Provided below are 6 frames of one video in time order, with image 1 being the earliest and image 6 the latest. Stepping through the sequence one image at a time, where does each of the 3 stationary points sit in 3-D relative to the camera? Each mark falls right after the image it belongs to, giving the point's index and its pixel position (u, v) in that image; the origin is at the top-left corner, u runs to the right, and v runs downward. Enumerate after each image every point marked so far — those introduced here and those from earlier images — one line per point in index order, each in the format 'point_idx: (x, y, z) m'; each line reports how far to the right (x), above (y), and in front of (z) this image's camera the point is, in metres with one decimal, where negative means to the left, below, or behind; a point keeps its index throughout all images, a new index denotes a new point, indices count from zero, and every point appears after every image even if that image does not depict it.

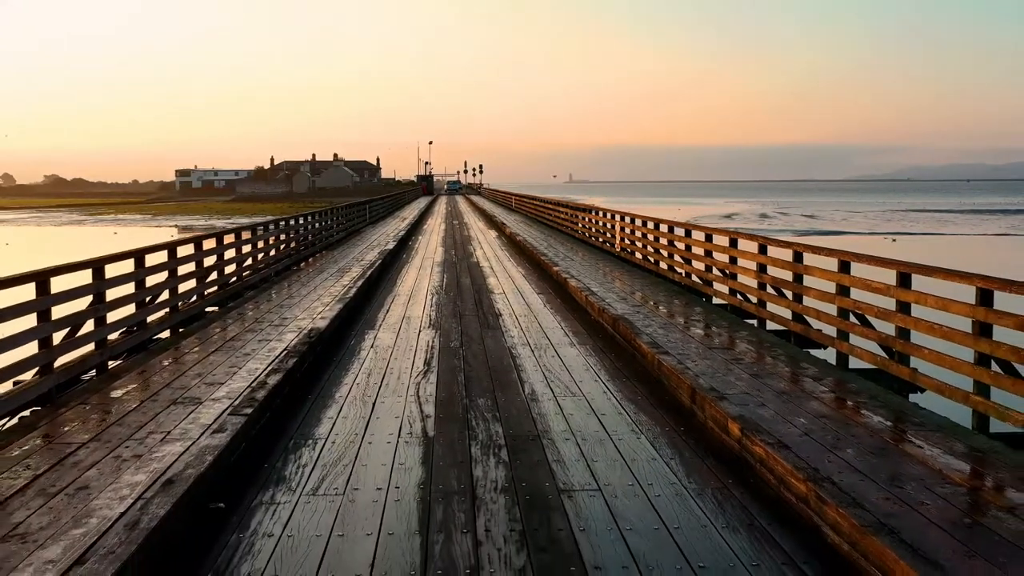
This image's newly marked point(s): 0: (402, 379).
0: (-0.5, -0.4, +5.6) m
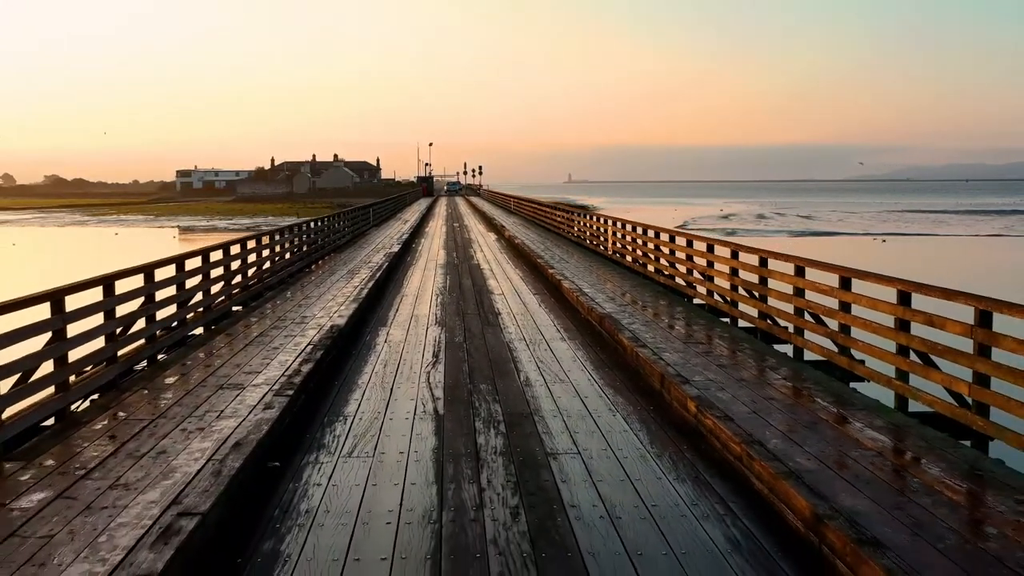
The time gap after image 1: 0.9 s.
0: (-0.5, -0.4, +6.5) m
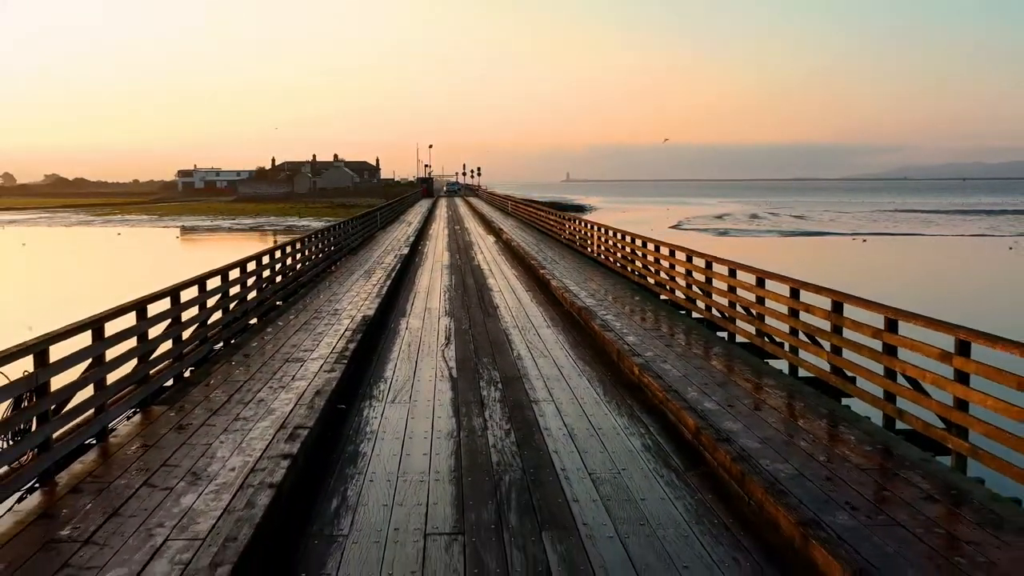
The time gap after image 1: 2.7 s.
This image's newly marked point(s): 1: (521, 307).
0: (-0.6, -0.4, +8.3) m
1: (+0.1, -0.2, +11.3) m
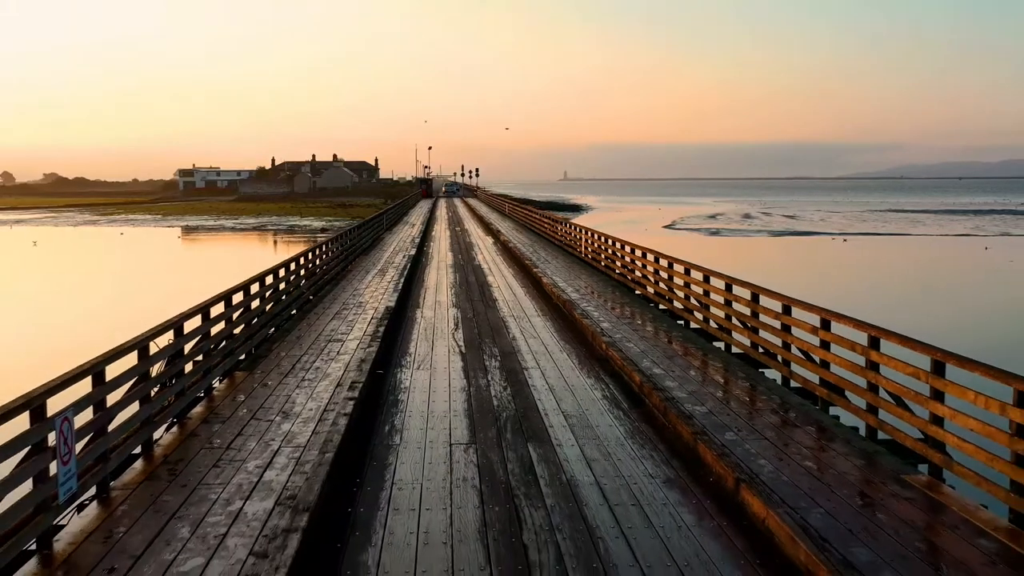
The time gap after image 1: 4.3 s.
0: (-0.6, -0.4, +10.3) m
1: (+0.1, -0.1, +13.3) m
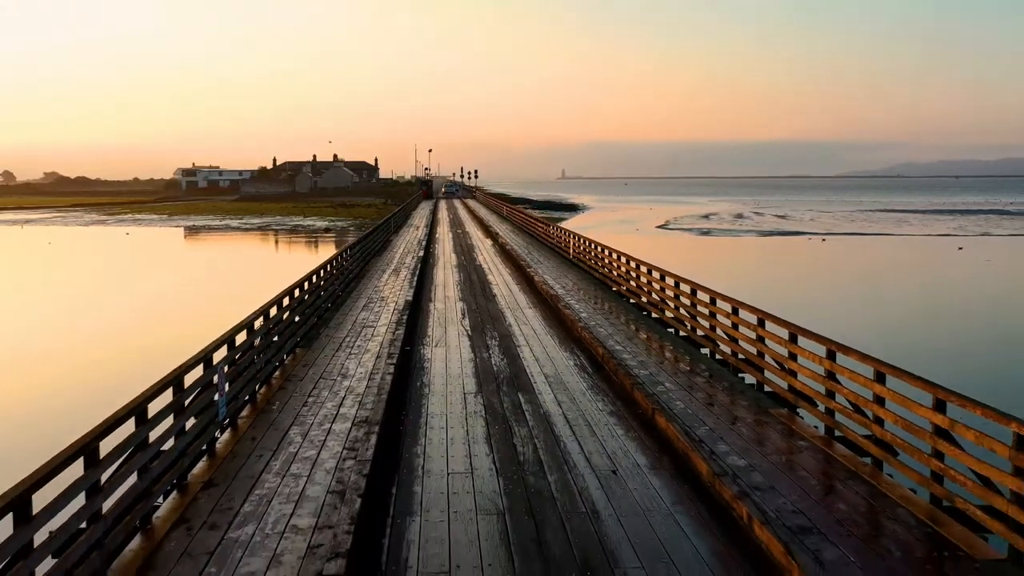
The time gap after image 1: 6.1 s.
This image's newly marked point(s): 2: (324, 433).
0: (-0.6, -0.3, +12.8) m
1: (0.0, -0.1, +15.8) m
2: (-1.1, -0.9, +7.1) m
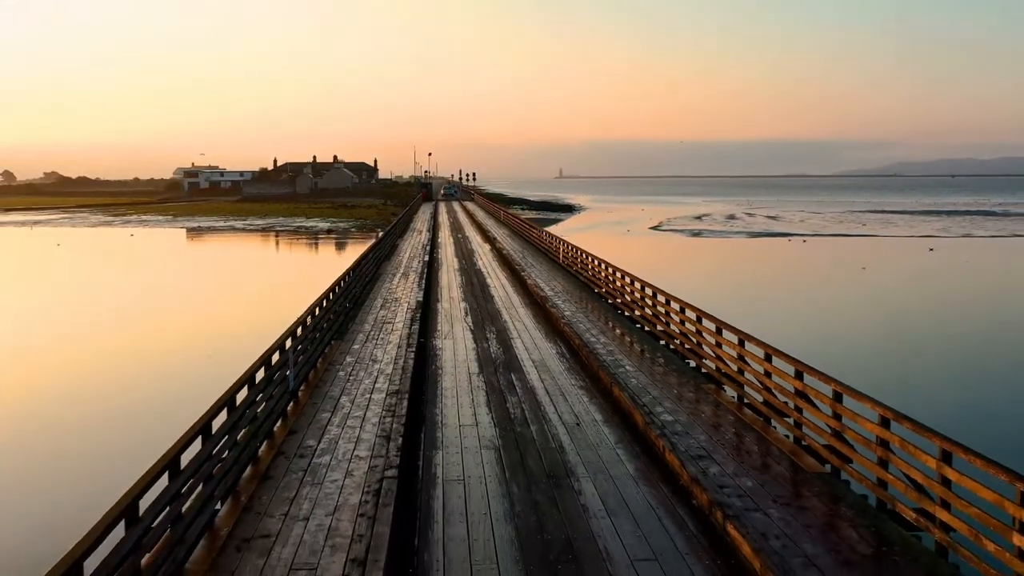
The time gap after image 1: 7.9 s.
0: (-0.7, -0.4, +15.3) m
1: (-0.1, -0.1, +18.3) m
2: (-1.2, -0.9, +9.6) m
